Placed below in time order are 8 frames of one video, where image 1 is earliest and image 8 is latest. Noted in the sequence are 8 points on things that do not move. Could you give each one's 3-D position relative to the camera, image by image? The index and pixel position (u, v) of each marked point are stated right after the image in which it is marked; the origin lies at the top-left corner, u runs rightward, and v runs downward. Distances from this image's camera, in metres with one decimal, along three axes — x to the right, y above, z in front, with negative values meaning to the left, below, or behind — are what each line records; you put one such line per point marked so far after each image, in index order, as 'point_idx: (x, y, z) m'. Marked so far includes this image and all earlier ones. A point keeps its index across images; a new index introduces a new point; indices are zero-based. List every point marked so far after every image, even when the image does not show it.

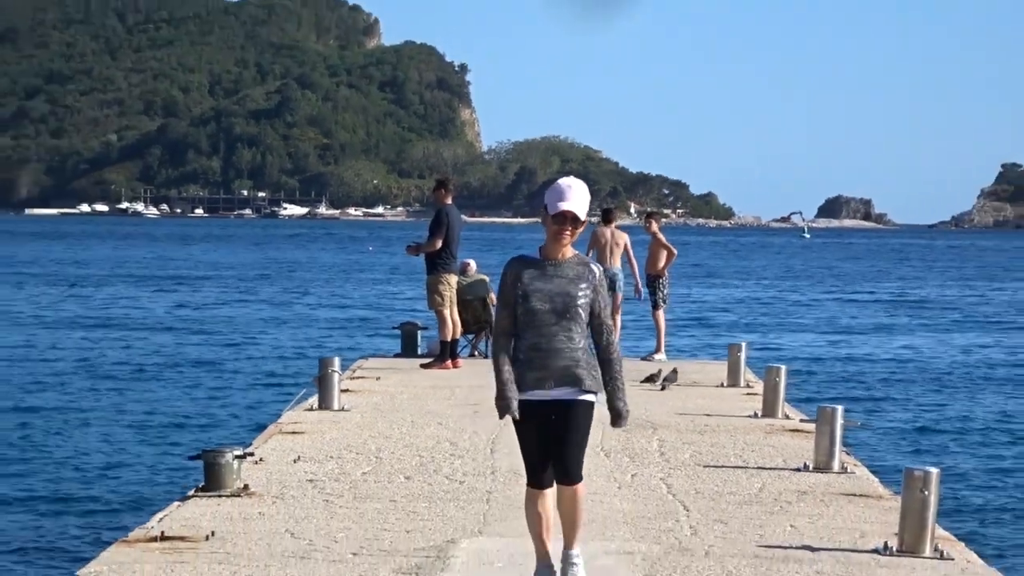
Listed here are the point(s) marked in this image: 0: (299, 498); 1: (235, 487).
0: (-1.4, -1.4, +10.4) m
1: (-1.8, -1.3, +10.5) m
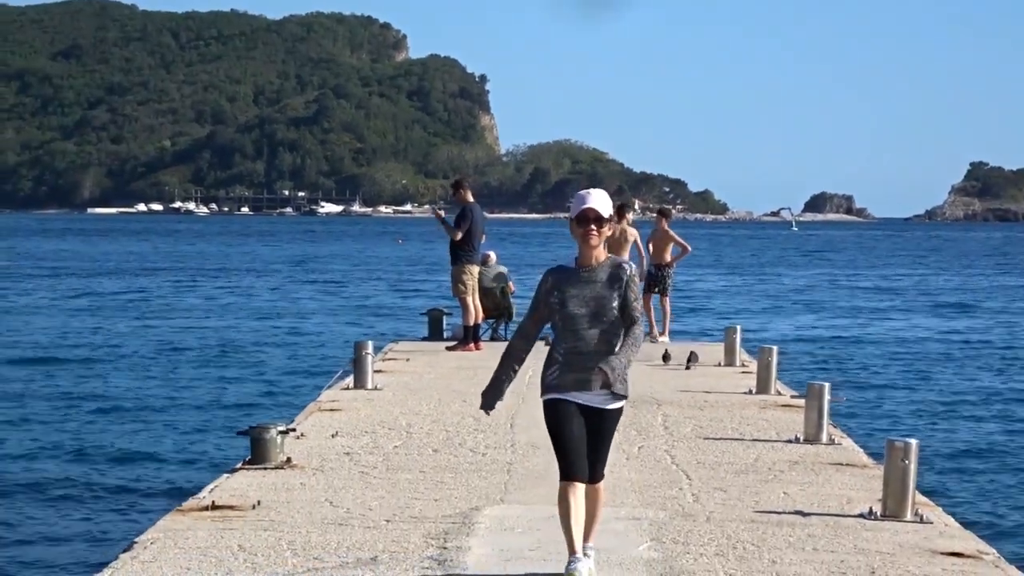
0: (-1.3, -1.3, +11.4) m
1: (-1.7, -1.2, +11.6) m
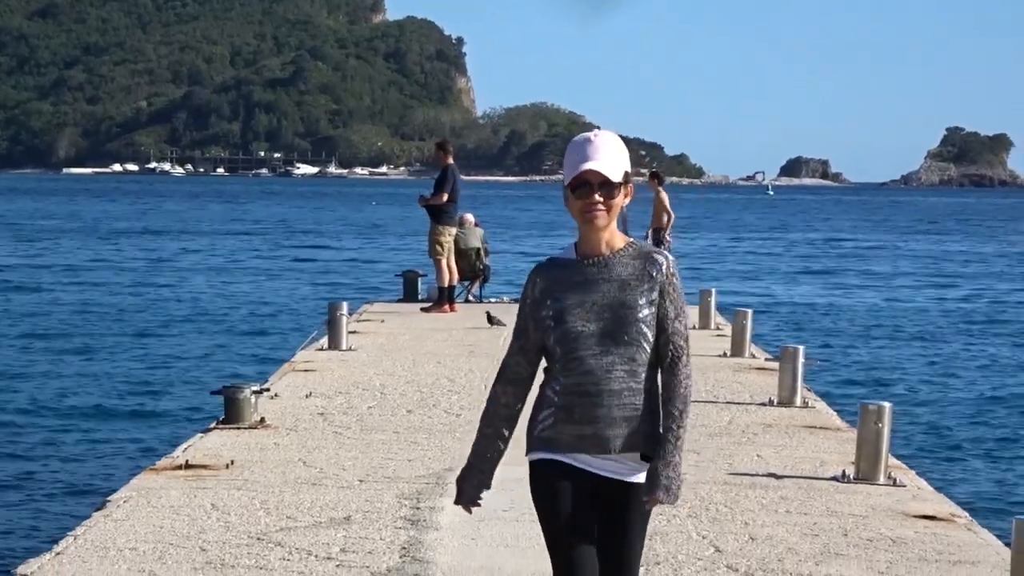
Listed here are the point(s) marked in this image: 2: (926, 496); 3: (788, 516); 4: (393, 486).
0: (-1.4, -1.0, +11.4) m
1: (-1.9, -0.9, +11.6) m
2: (+2.8, -1.4, +10.8) m
3: (+1.8, -1.5, +10.3) m
4: (-0.8, -1.3, +10.5) m
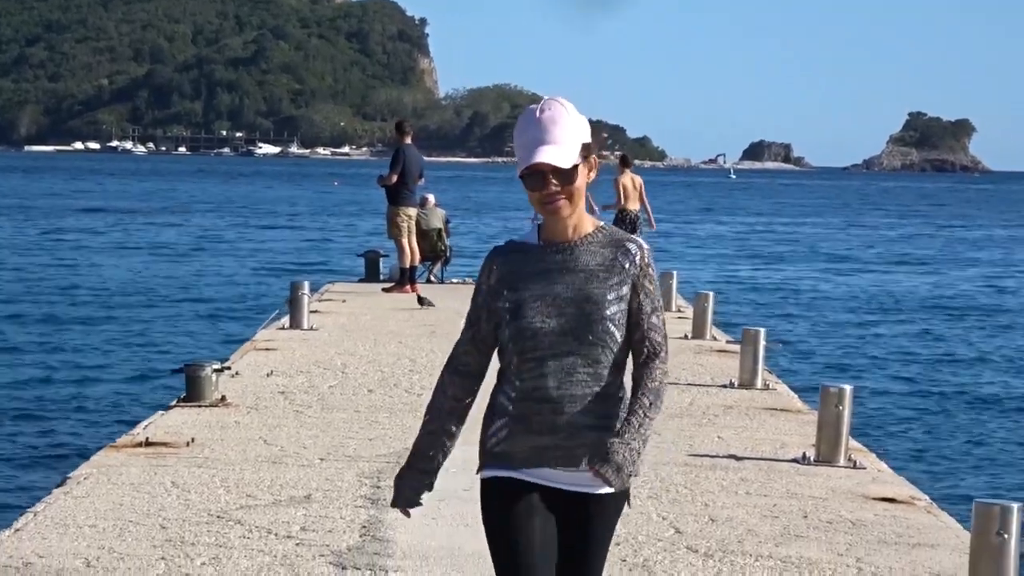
0: (-1.7, -0.9, +11.4) m
1: (-2.1, -0.8, +11.6) m
2: (+2.5, -1.3, +10.8) m
3: (+1.5, -1.3, +10.4) m
4: (-1.0, -1.1, +10.5) m
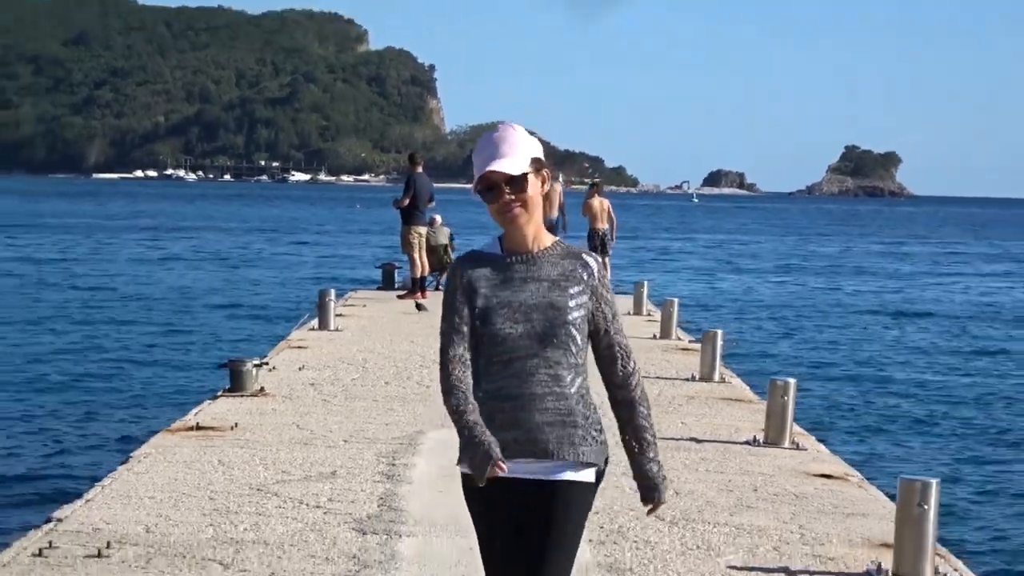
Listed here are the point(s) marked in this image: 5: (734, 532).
0: (-1.8, -0.9, +13.4) m
1: (-2.2, -0.9, +13.5) m
2: (+2.5, -1.4, +12.8) m
3: (+1.5, -1.4, +12.3) m
4: (-1.1, -1.2, +12.4) m
5: (+1.5, -1.7, +10.9) m
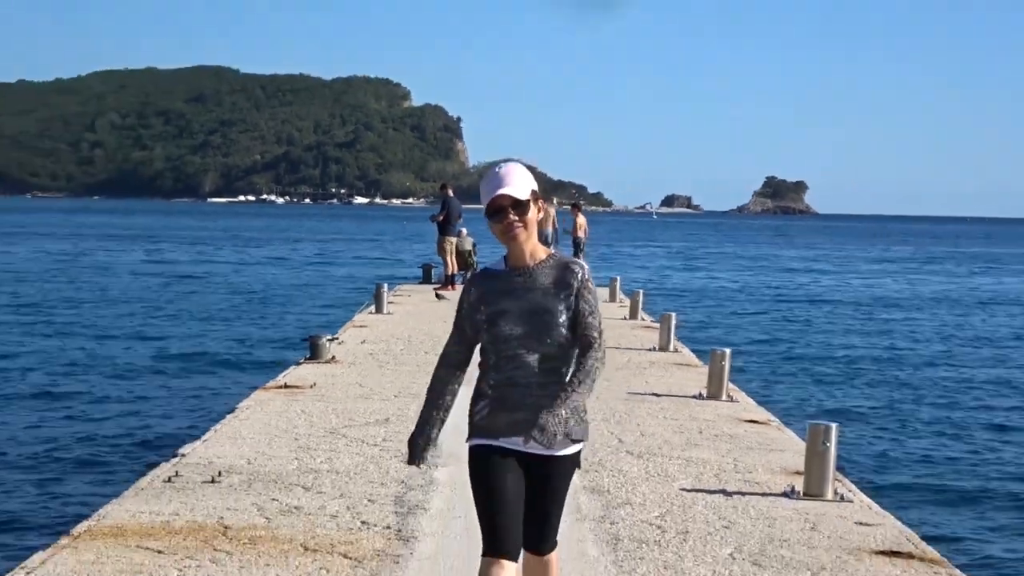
0: (-1.7, -0.9, +18.0) m
1: (-2.1, -0.8, +18.1) m
2: (+2.5, -1.3, +17.3) m
3: (+1.6, -1.3, +16.8) m
4: (-1.0, -1.2, +17.0) m
5: (+1.6, -1.6, +15.4) m
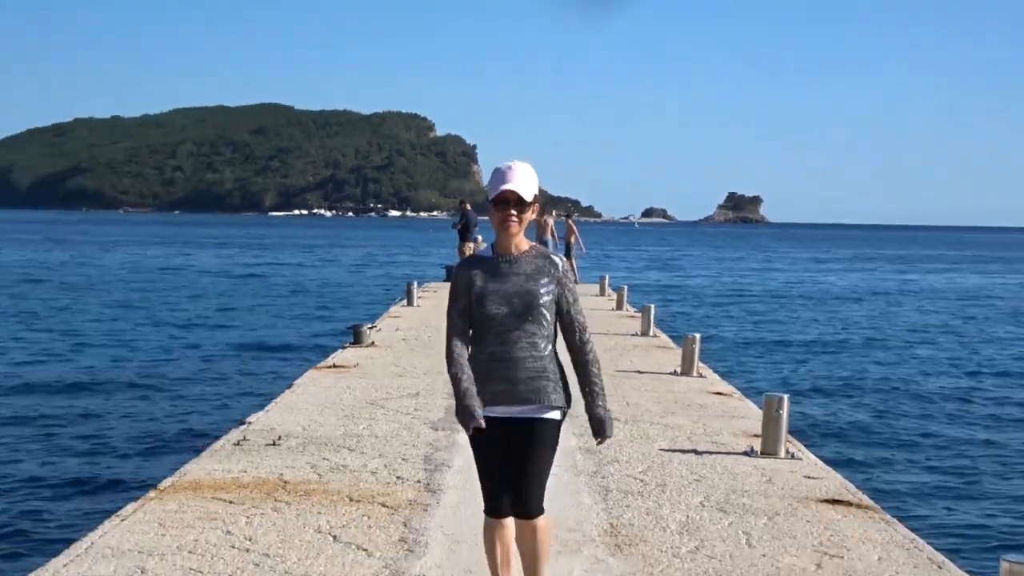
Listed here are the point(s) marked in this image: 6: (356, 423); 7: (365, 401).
0: (-1.6, -0.8, +21.8) m
1: (-2.0, -0.7, +21.9) m
2: (+2.6, -1.2, +21.1) m
3: (+1.6, -1.3, +20.6) m
4: (-0.9, -1.1, +20.8) m
5: (+1.7, -1.6, +19.2) m
6: (-1.7, -1.6, +18.7) m
7: (-1.8, -1.4, +19.8) m
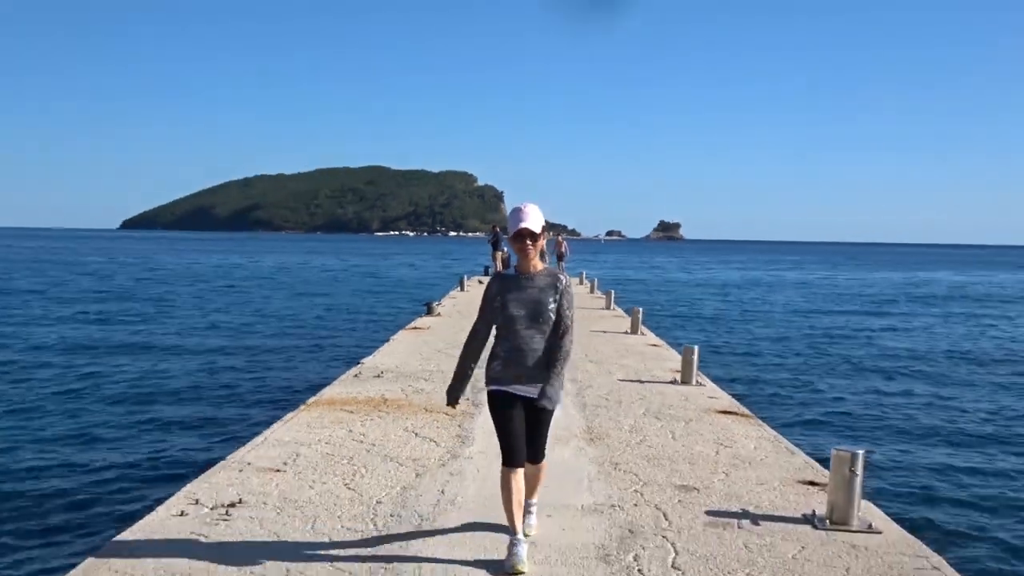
0: (-1.3, -0.6, +35.0) m
1: (-1.7, -0.6, +35.2) m
2: (+2.9, -1.1, +34.2) m
3: (+1.9, -1.2, +33.8) m
4: (-0.6, -1.0, +34.1) m
5: (+1.9, -1.5, +32.4) m
6: (-1.5, -1.5, +32.0) m
7: (-1.5, -1.3, +33.0) m
